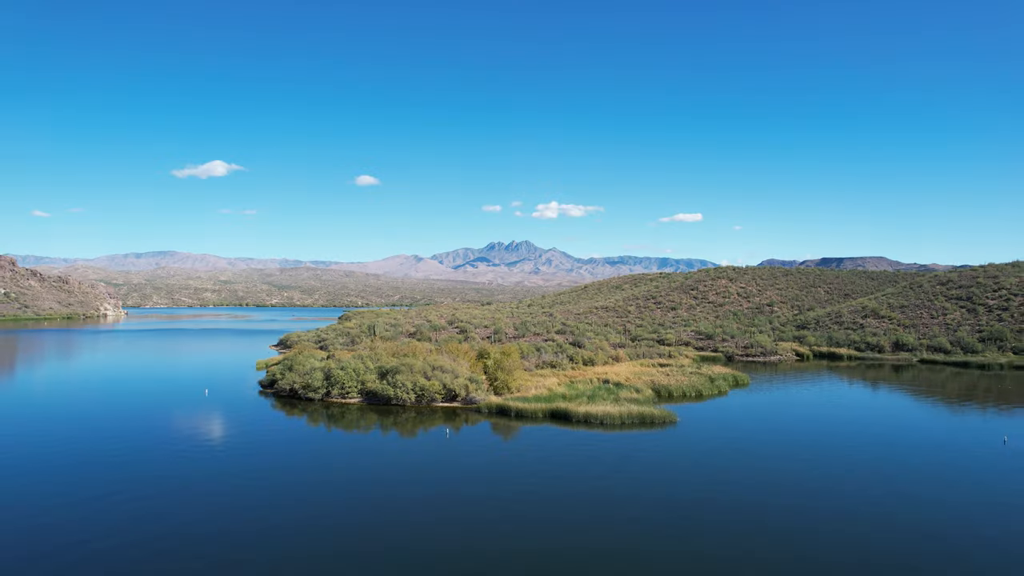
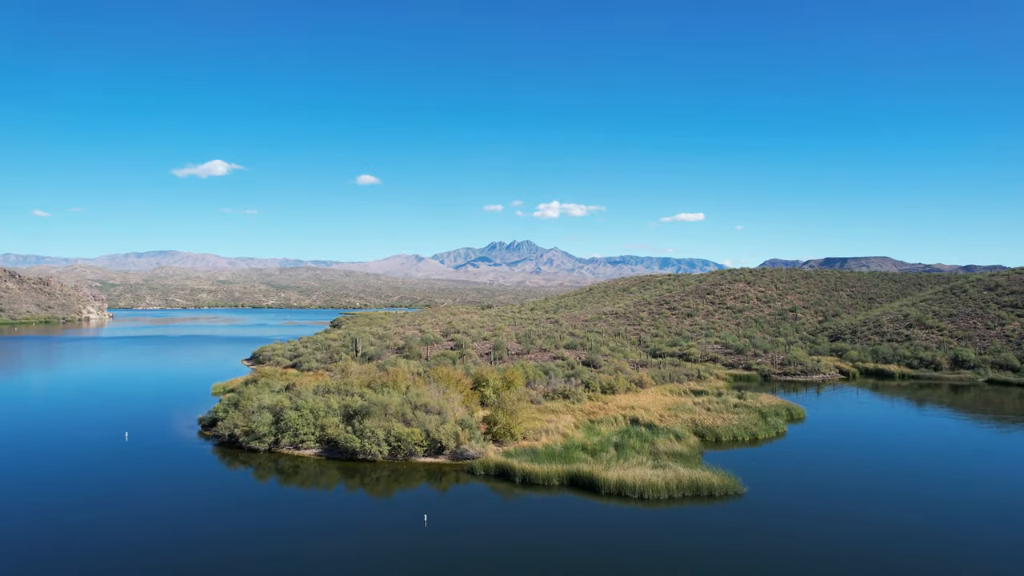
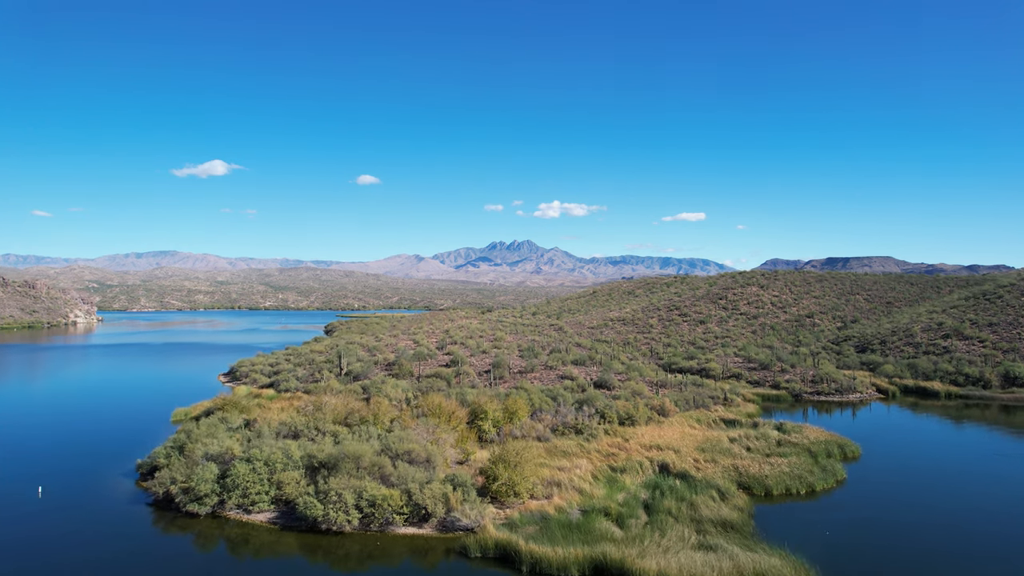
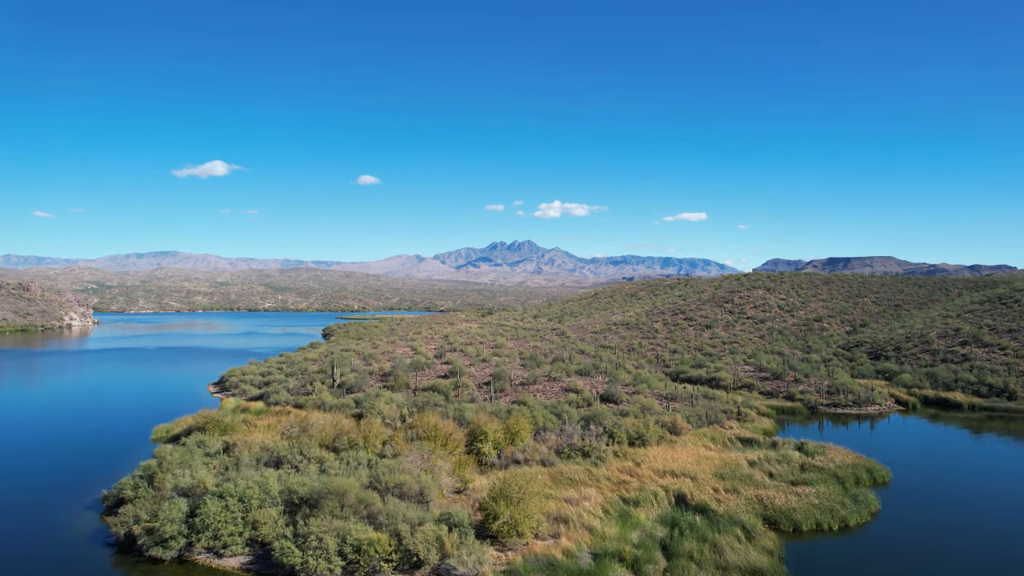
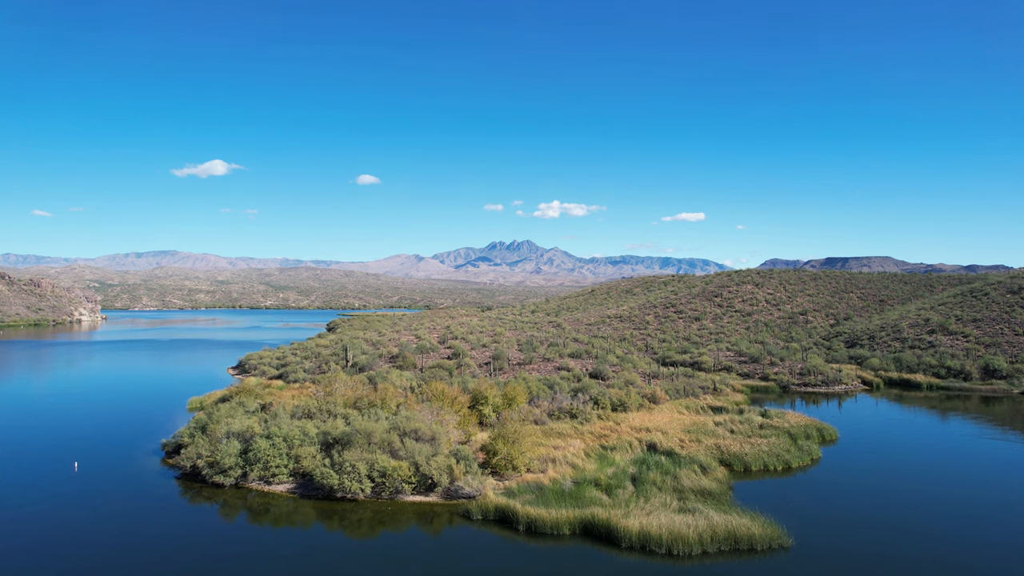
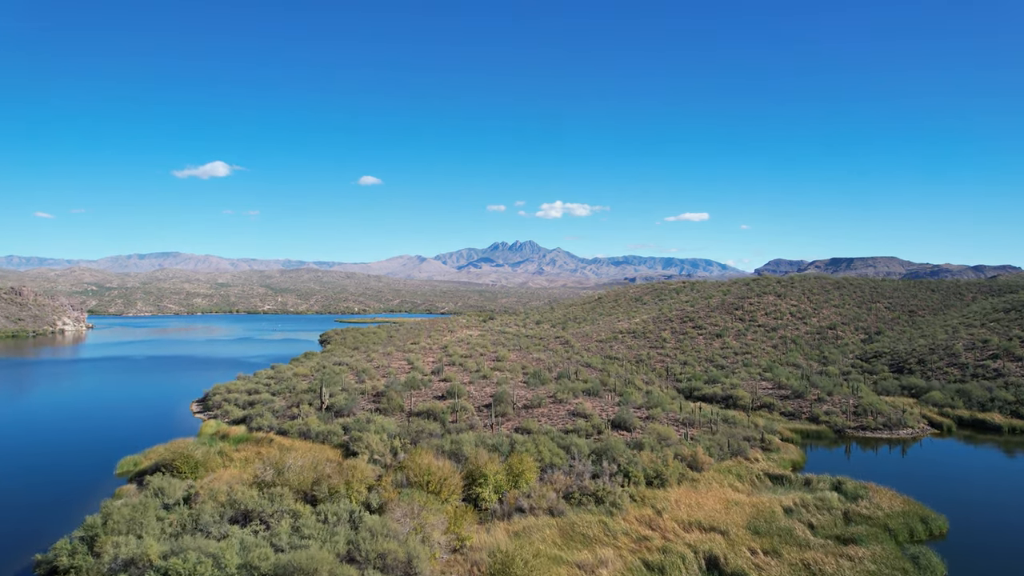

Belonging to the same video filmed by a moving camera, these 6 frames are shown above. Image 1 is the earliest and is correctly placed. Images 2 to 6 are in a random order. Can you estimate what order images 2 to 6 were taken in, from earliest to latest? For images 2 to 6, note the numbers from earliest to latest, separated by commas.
2, 5, 3, 4, 6
